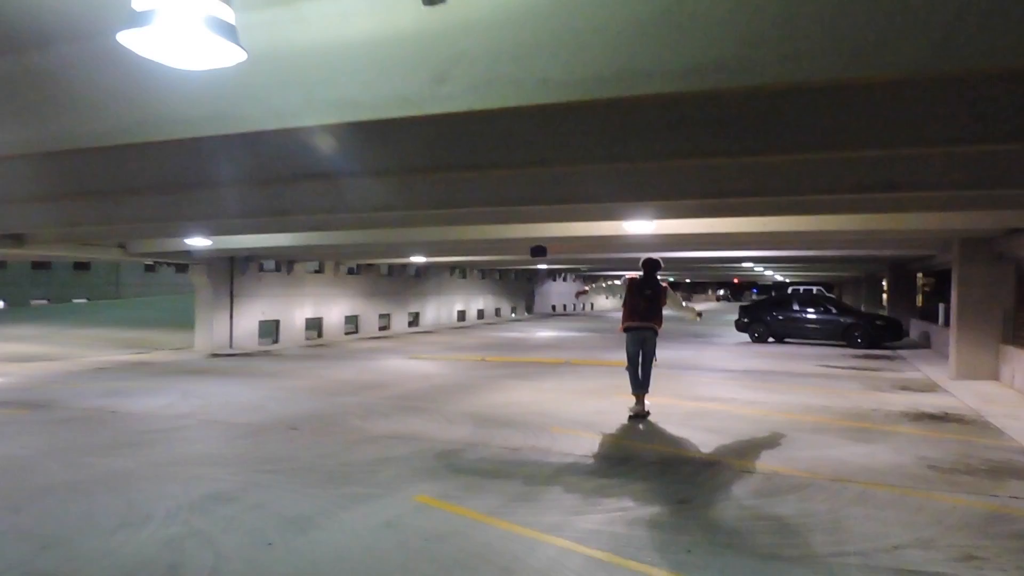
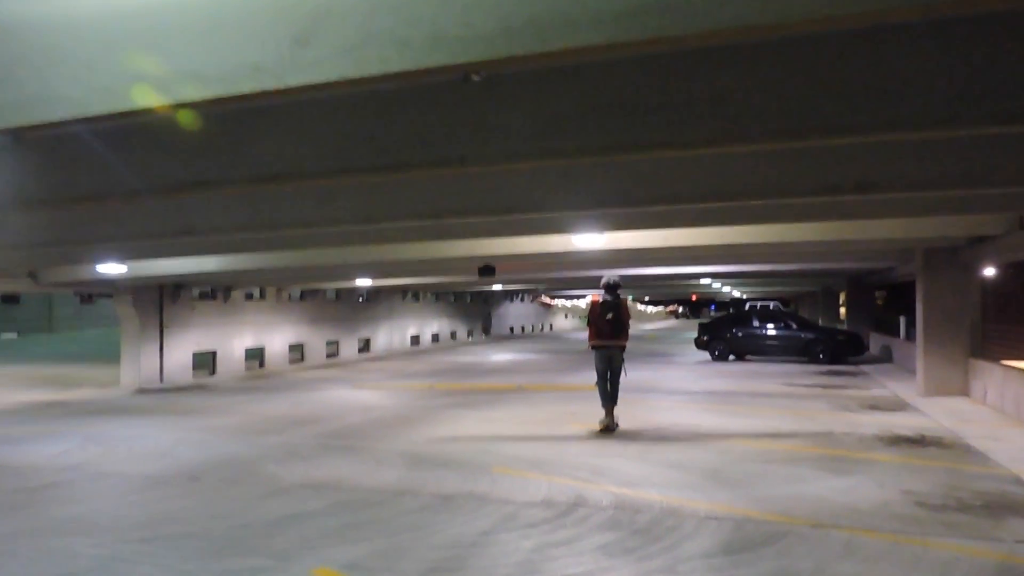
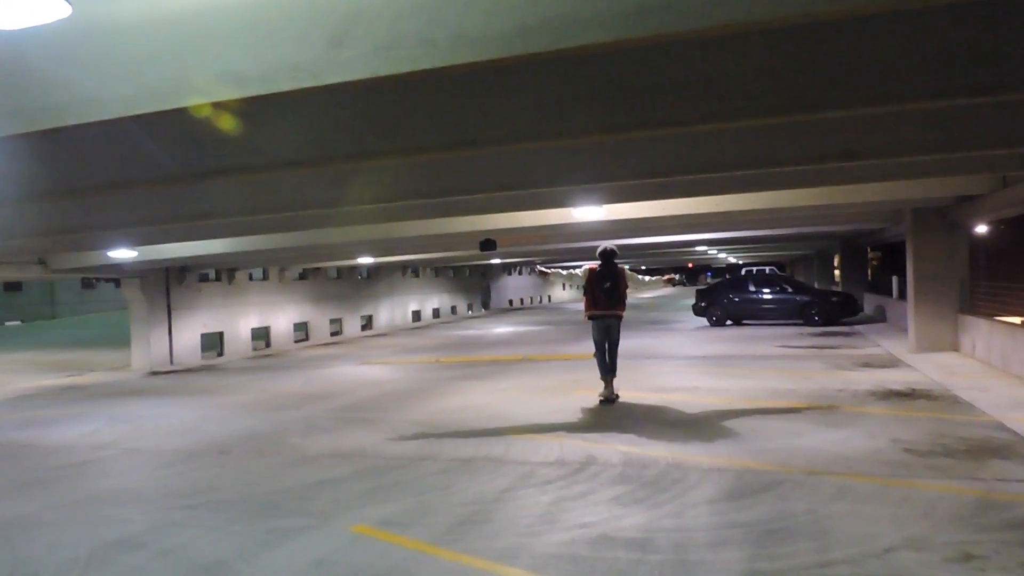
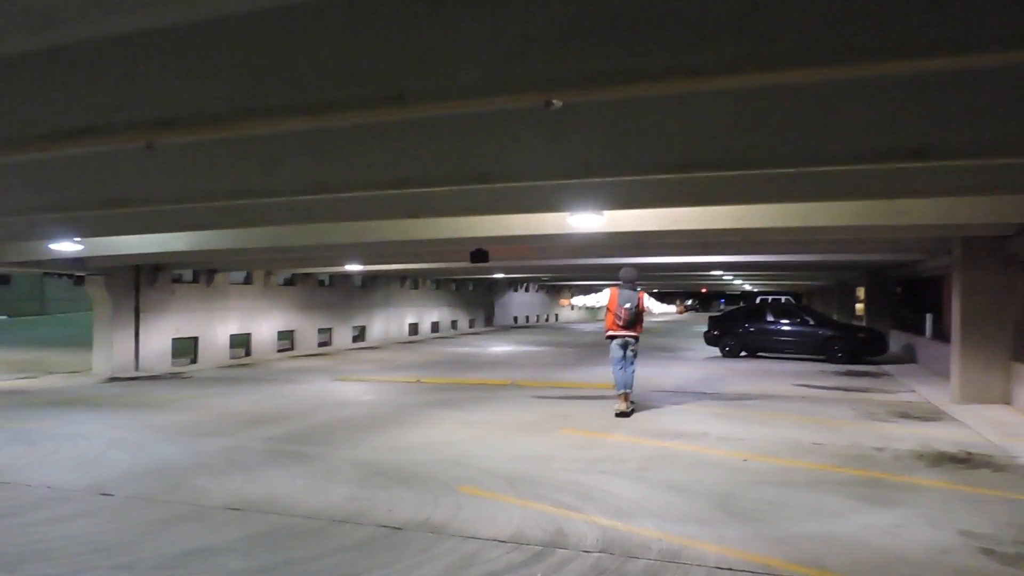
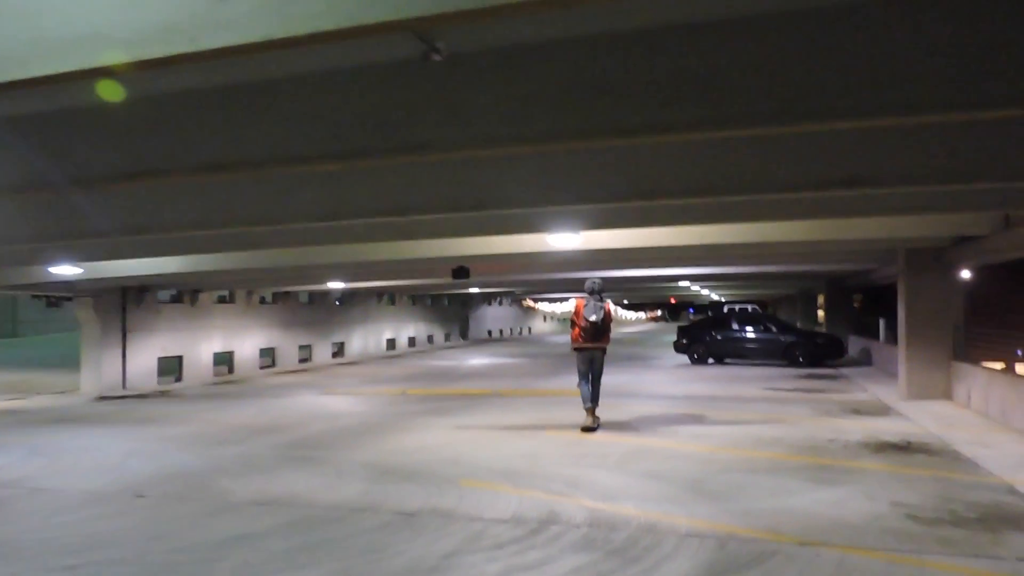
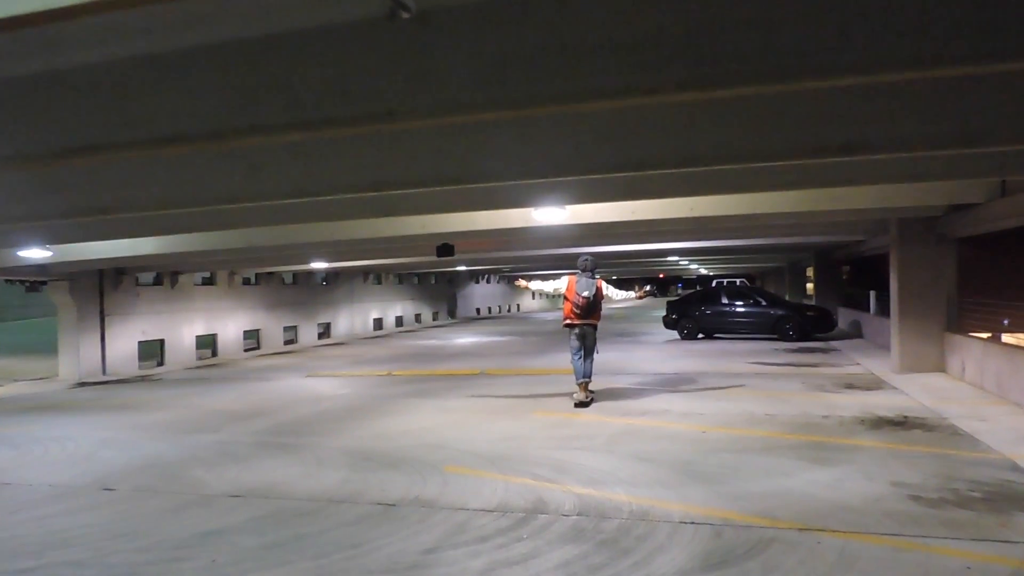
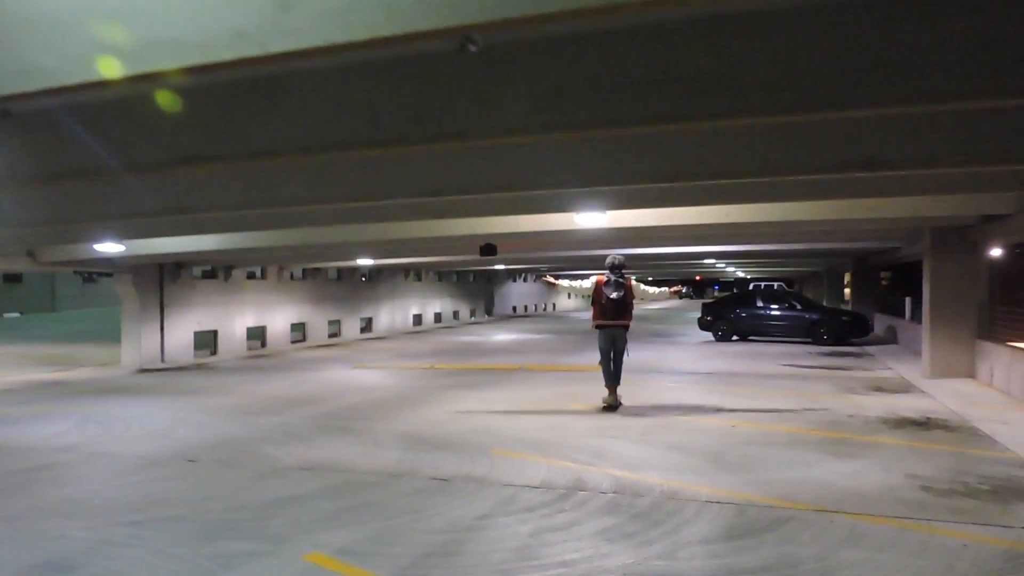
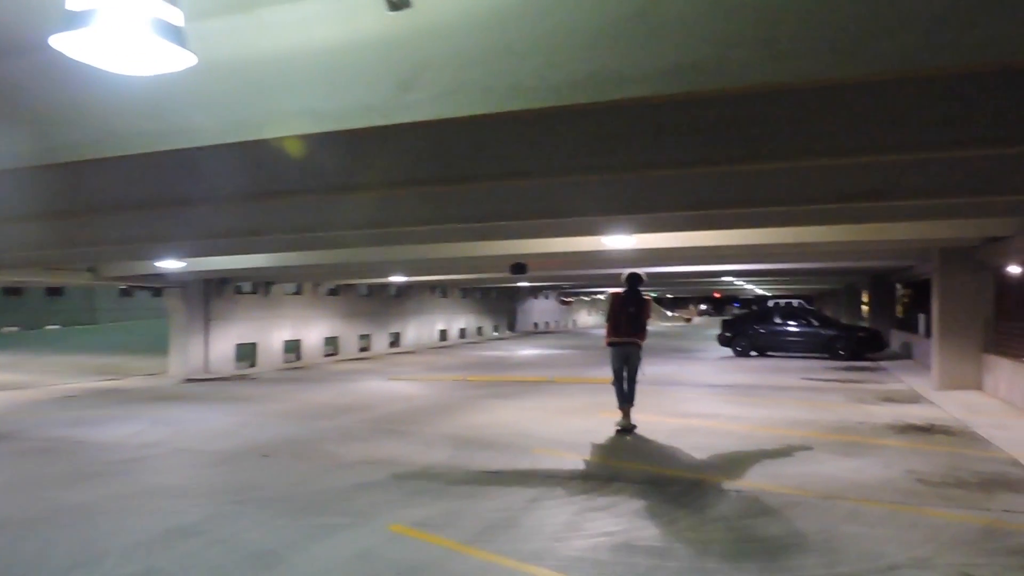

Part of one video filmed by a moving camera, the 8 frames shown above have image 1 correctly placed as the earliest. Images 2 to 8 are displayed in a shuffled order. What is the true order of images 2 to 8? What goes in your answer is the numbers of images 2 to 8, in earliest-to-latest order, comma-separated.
8, 3, 2, 7, 5, 6, 4
